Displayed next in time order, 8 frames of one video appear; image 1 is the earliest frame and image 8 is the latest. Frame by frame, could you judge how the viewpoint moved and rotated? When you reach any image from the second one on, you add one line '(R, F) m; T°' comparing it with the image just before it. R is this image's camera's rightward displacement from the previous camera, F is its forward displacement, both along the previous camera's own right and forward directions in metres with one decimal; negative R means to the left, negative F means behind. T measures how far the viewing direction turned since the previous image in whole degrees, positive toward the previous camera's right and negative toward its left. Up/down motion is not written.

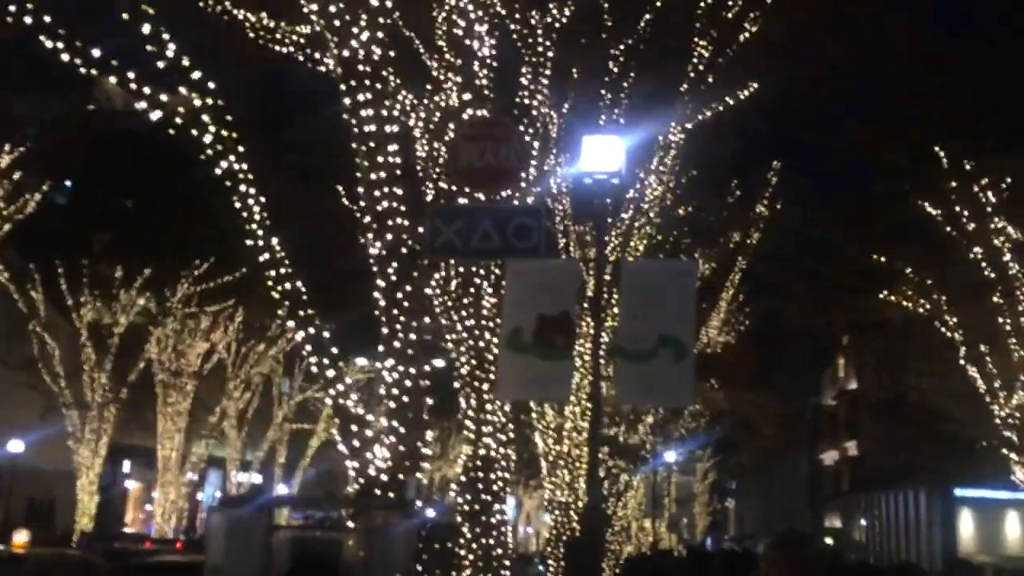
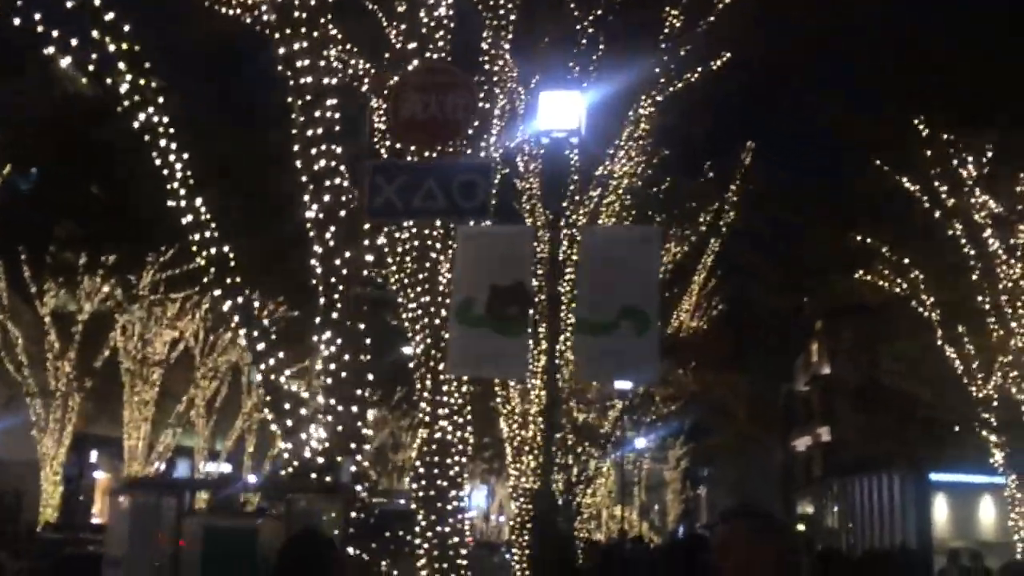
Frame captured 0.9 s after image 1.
(+0.2, +0.5) m; +2°
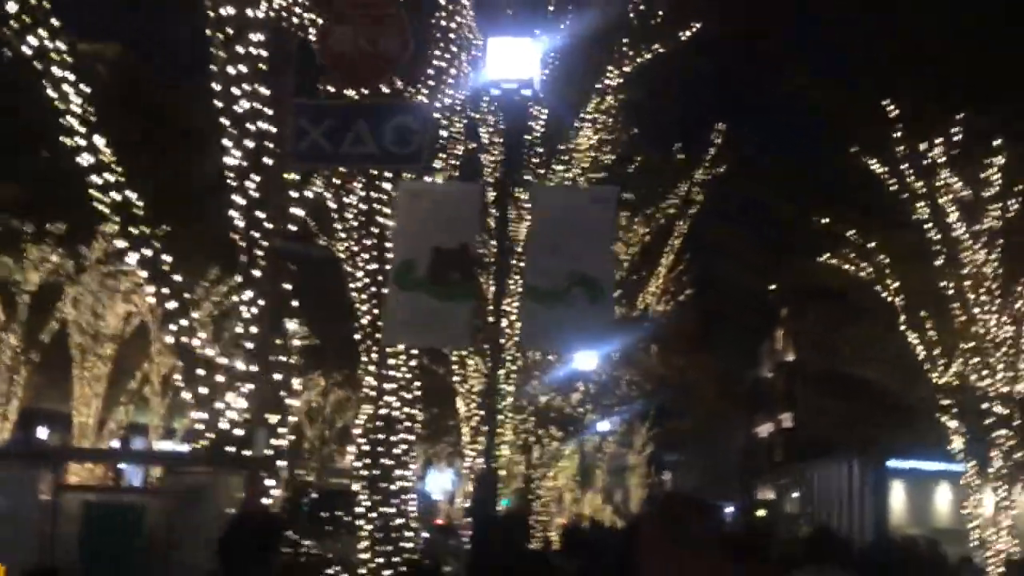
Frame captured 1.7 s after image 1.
(+0.2, +0.6) m; +2°
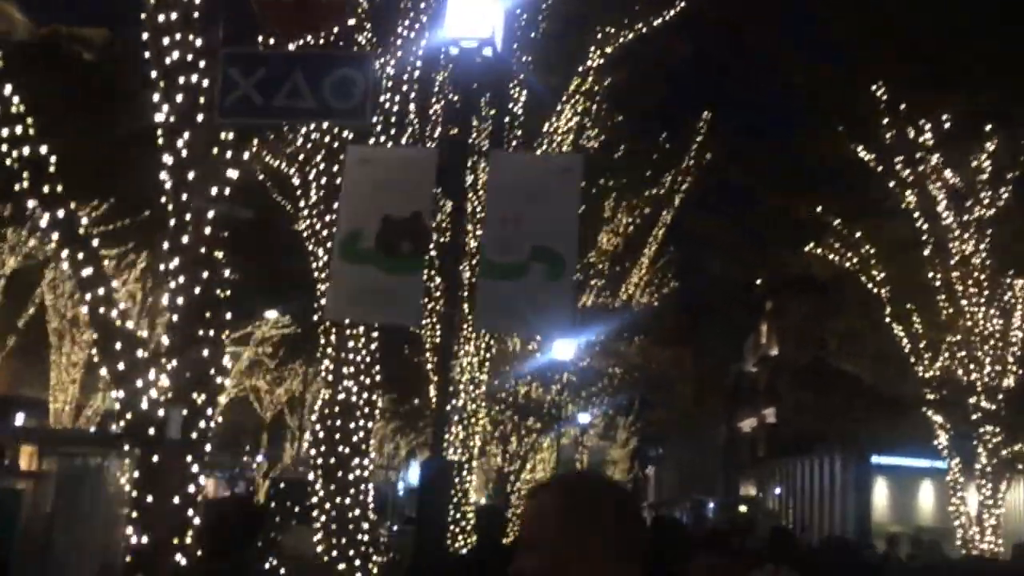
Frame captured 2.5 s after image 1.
(+0.2, +0.5) m; +1°
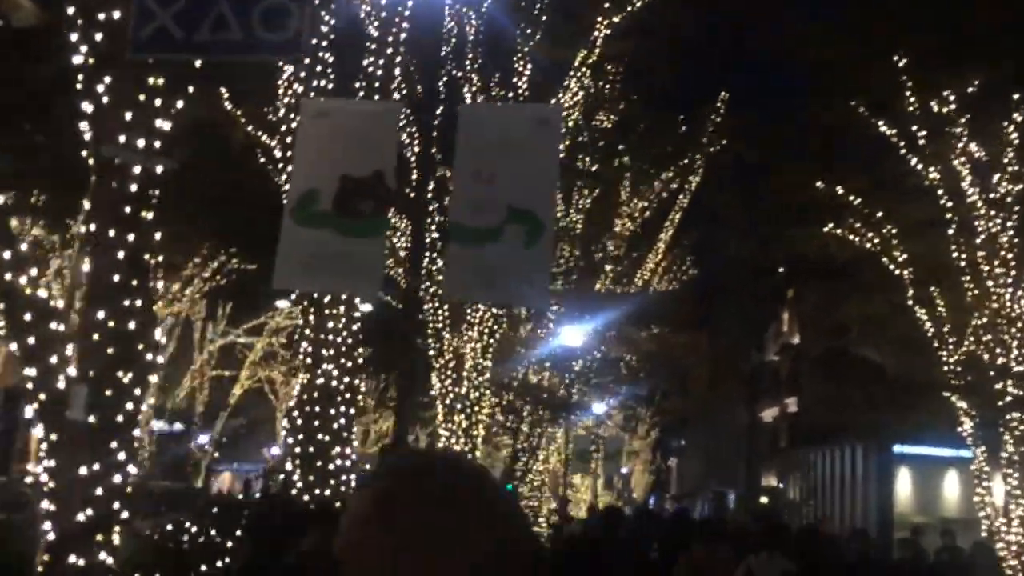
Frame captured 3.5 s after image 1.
(+0.3, +0.7) m; -2°
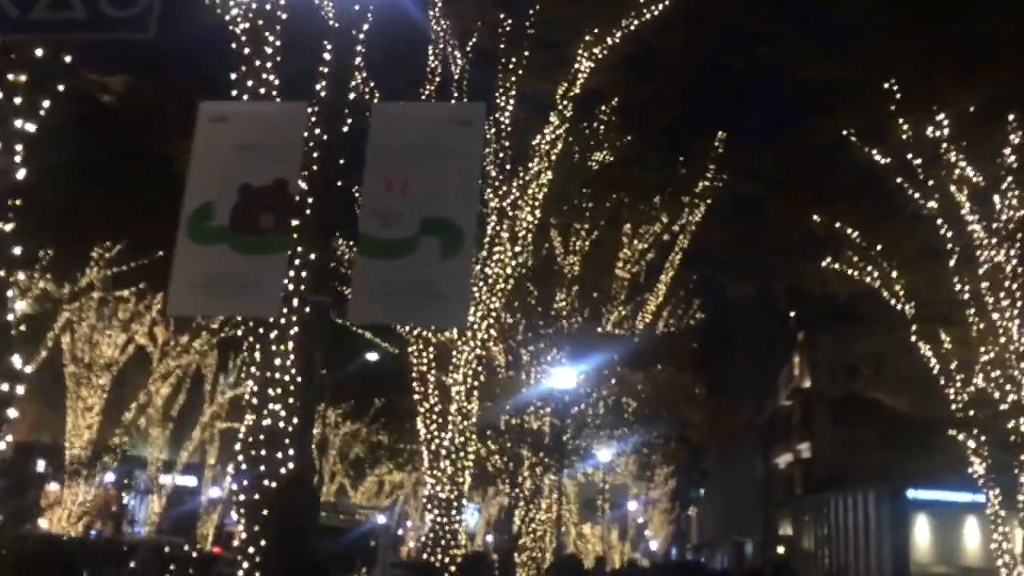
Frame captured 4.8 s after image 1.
(+0.6, +0.5) m; -1°
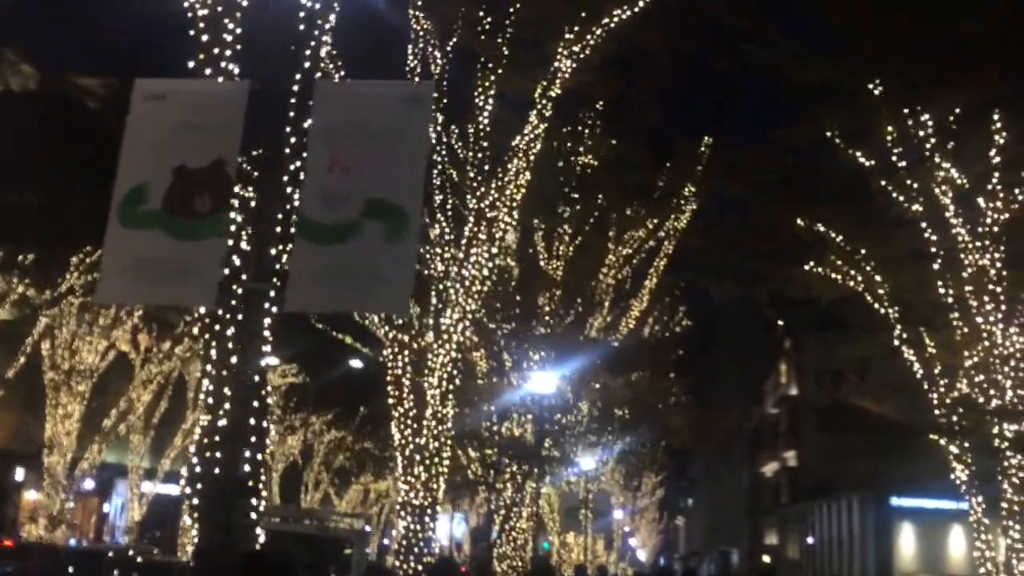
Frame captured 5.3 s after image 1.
(+0.2, +0.3) m; +1°
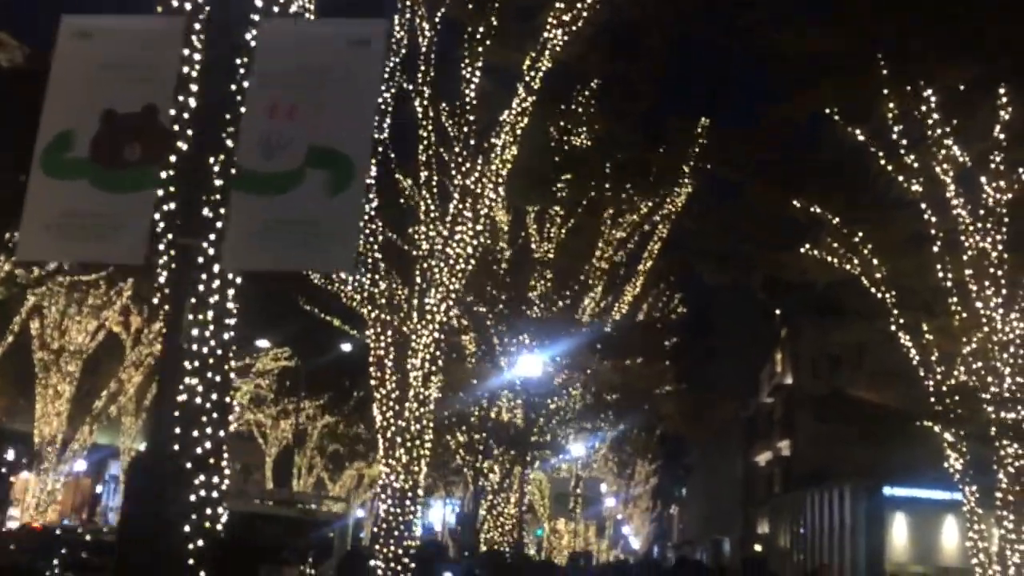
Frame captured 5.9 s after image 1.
(+0.2, +0.4) m; 0°
